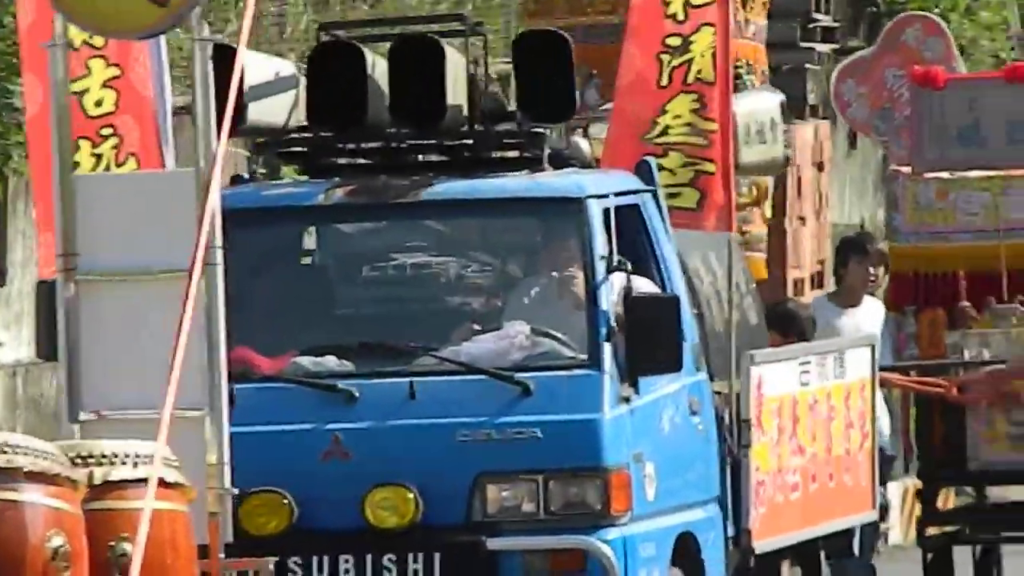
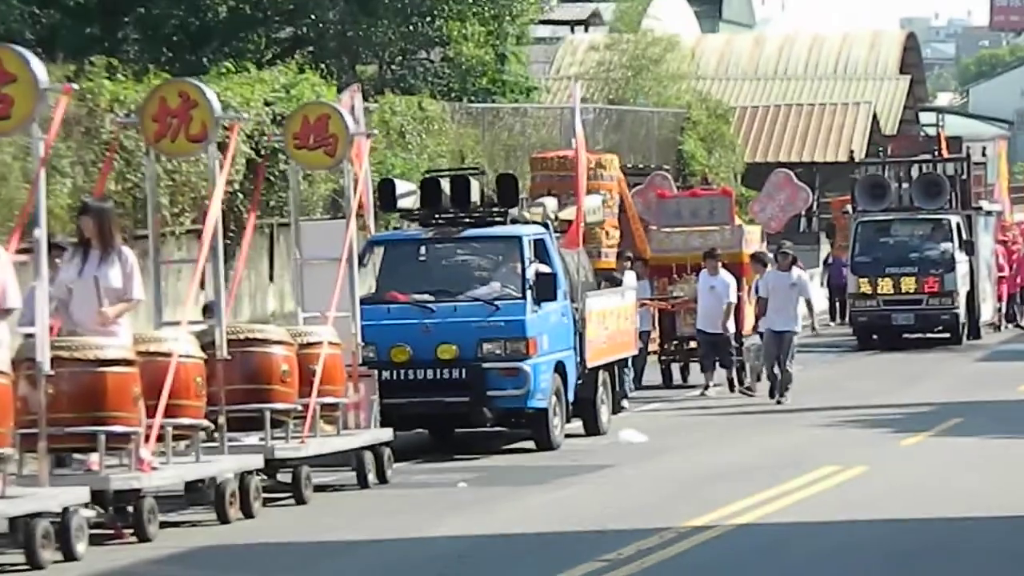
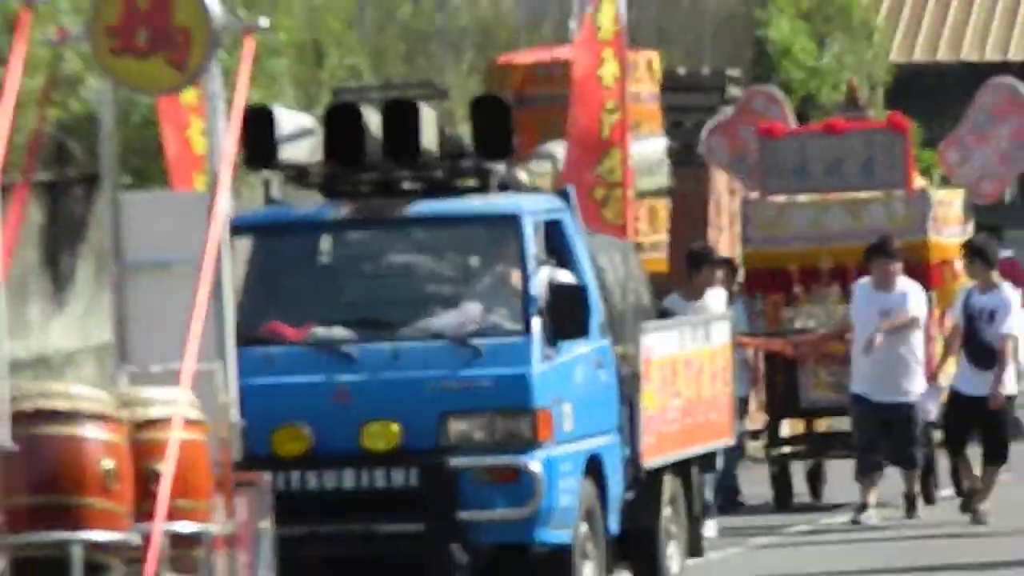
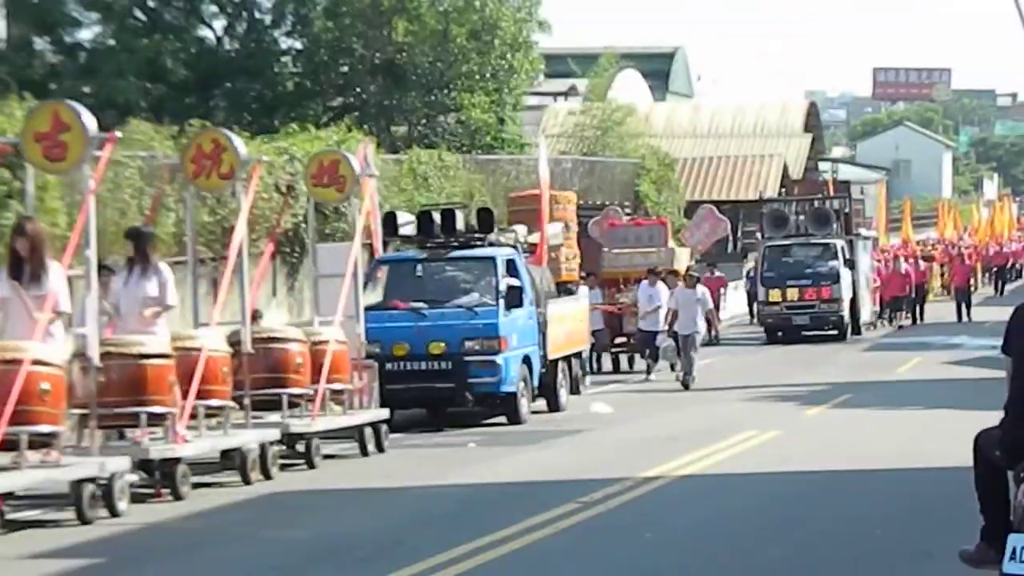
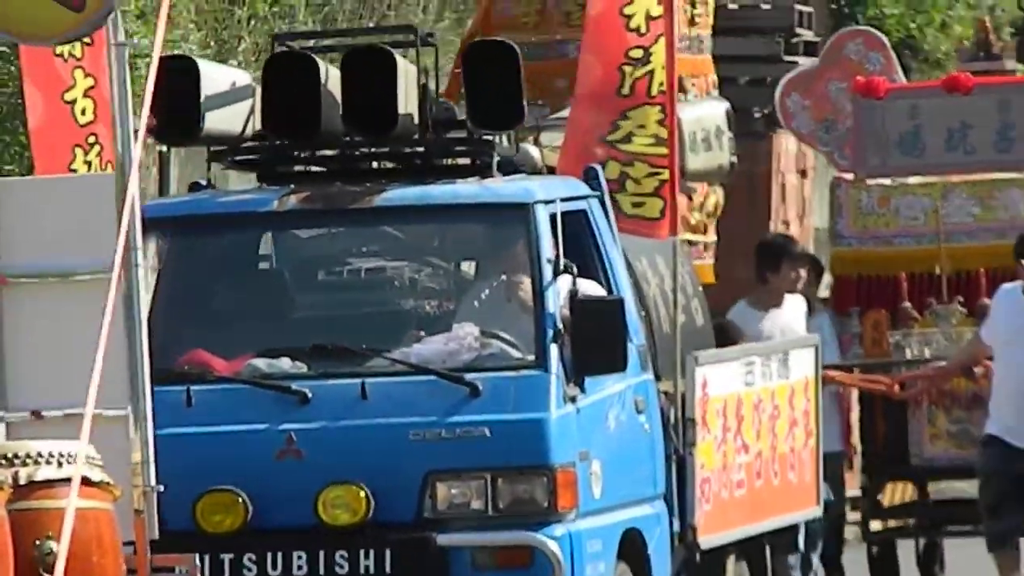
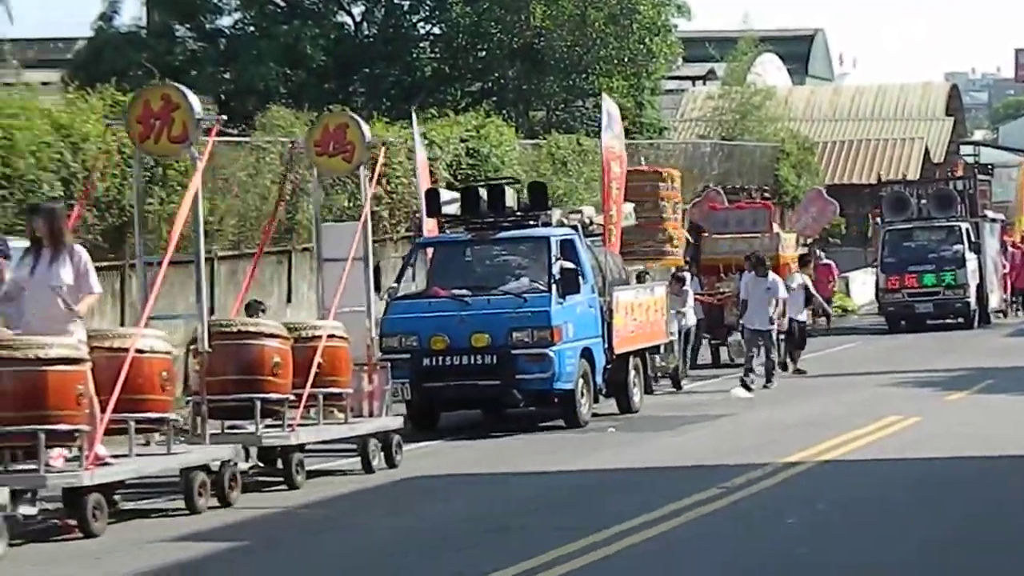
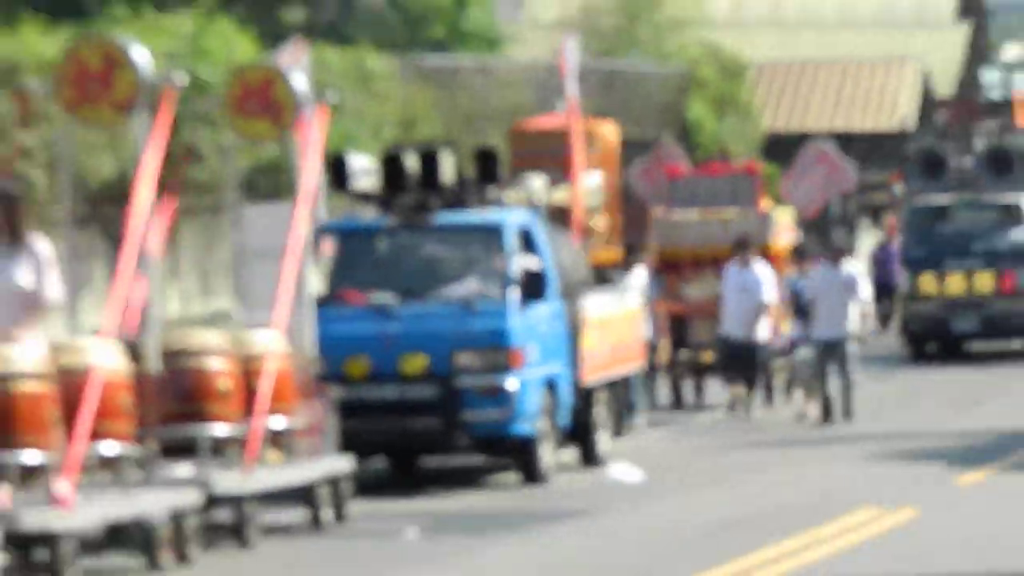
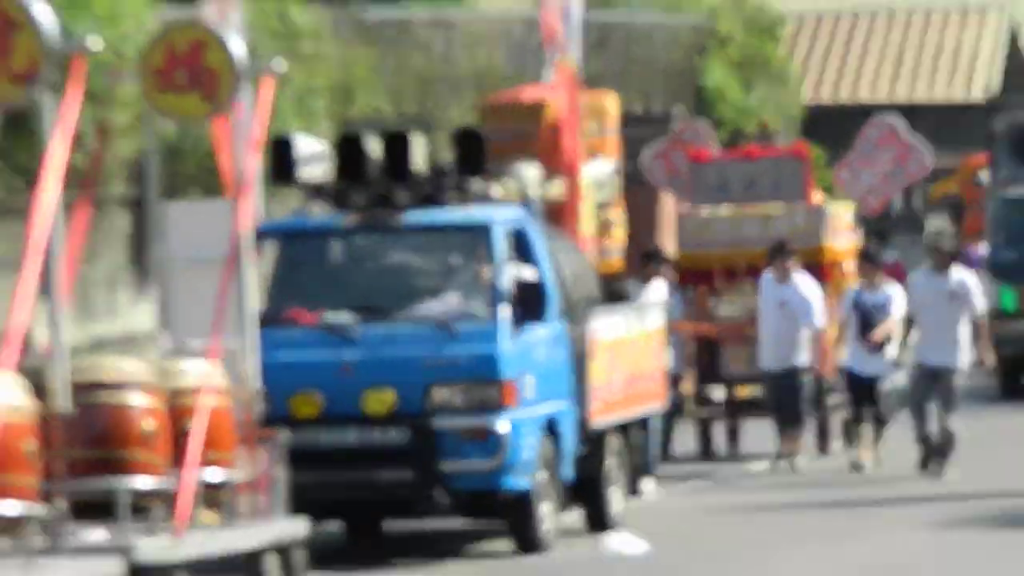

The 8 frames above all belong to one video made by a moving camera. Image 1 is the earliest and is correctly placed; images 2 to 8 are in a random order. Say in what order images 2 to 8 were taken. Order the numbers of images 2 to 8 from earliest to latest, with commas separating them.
5, 3, 8, 7, 2, 4, 6
